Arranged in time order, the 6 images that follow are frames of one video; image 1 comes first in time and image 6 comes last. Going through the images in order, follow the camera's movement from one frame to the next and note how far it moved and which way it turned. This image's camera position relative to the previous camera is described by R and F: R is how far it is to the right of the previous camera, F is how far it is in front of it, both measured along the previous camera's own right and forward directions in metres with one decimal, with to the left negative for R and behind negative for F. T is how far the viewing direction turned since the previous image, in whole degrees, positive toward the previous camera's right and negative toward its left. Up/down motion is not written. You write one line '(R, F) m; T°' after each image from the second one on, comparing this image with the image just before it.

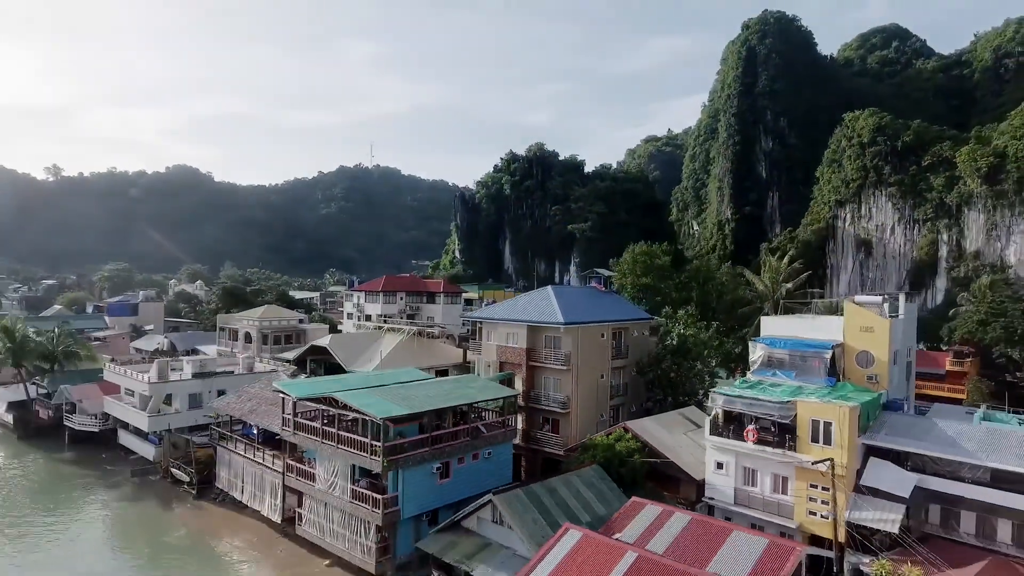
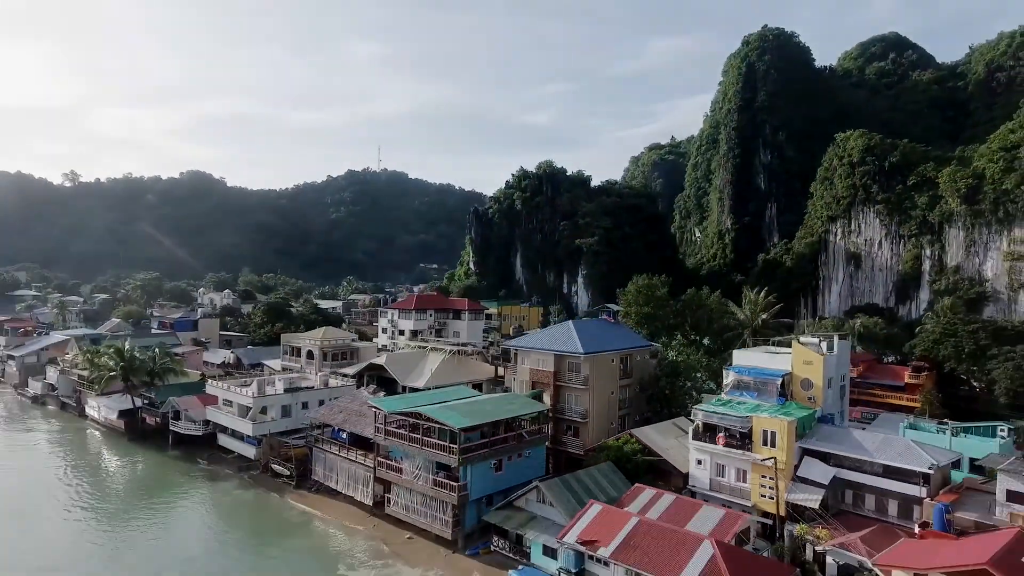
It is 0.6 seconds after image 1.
(-0.4, -2.3) m; 0°
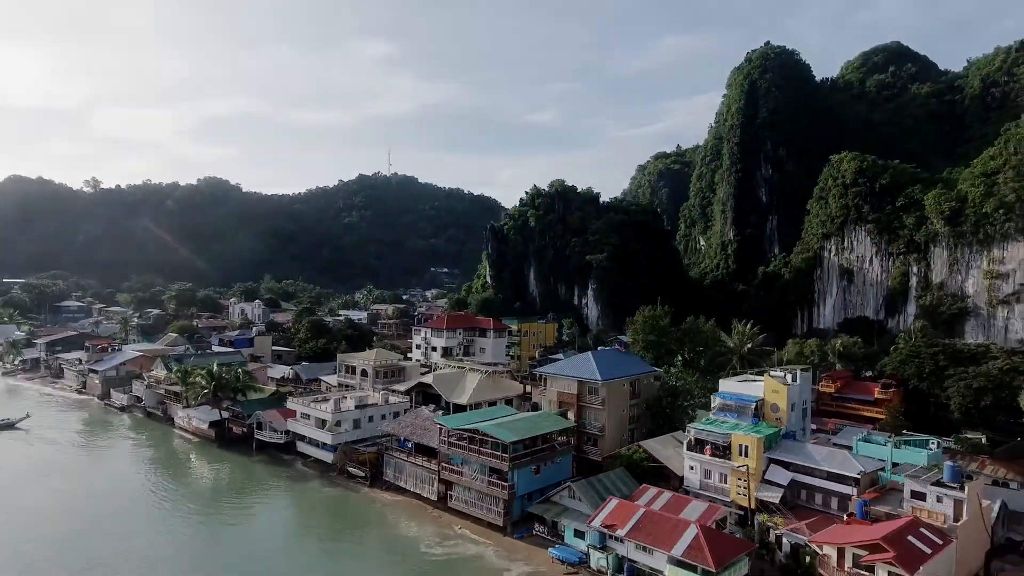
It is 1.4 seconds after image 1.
(-0.5, -2.5) m; -1°
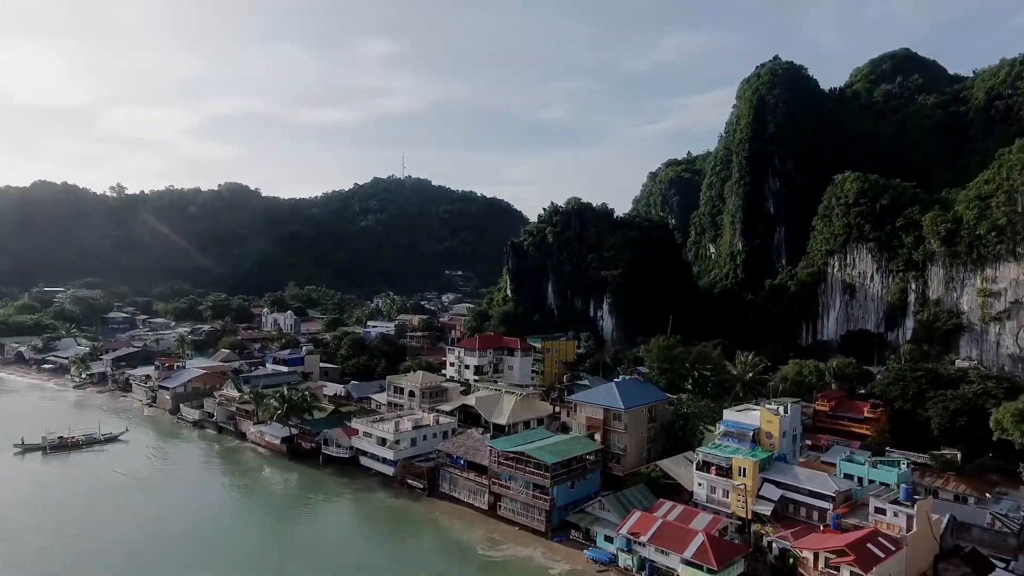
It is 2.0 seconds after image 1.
(-0.6, -2.4) m; -1°
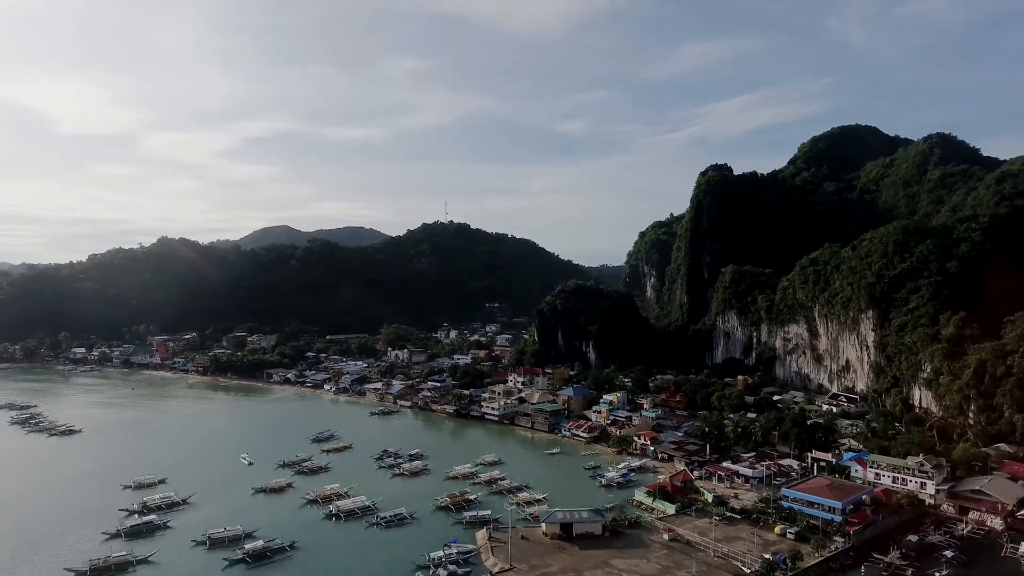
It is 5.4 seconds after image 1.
(+0.3, -31.7) m; -2°
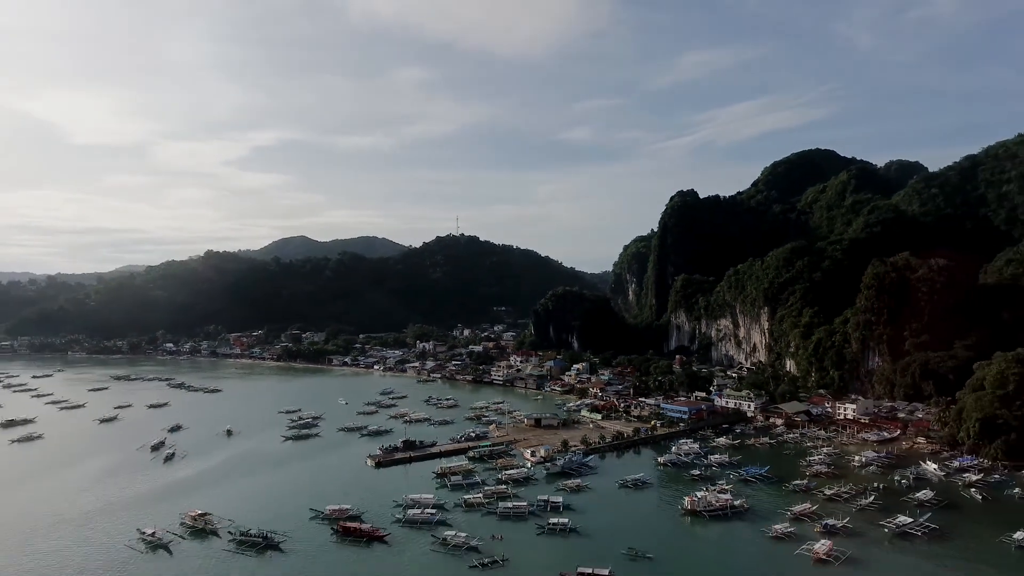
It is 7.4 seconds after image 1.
(+0.9, -21.8) m; -1°
